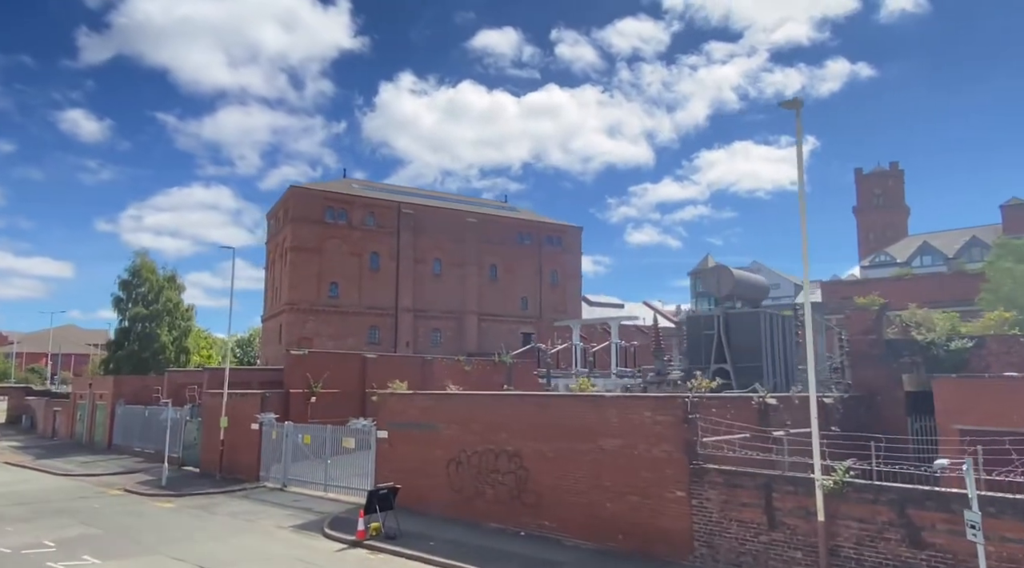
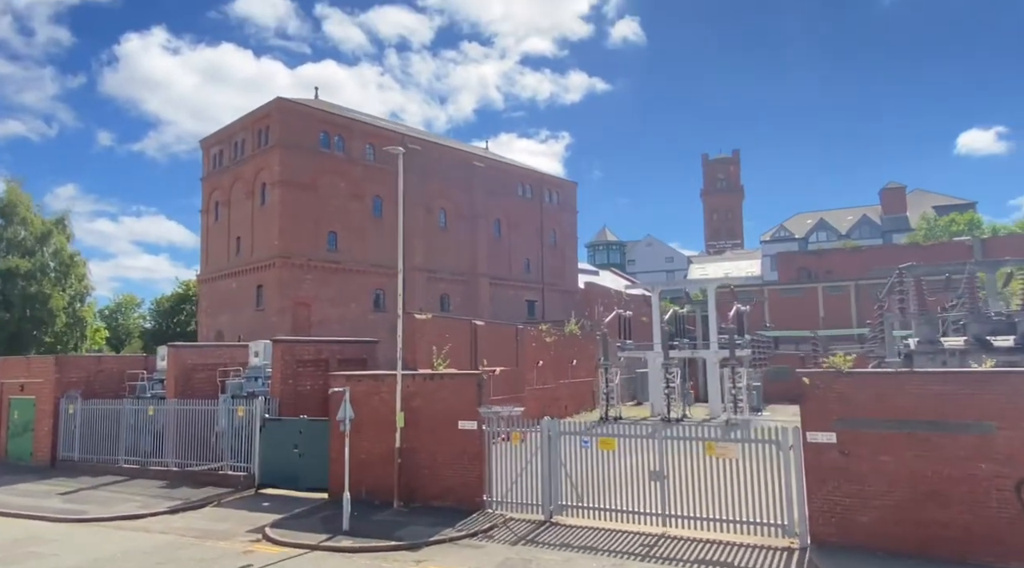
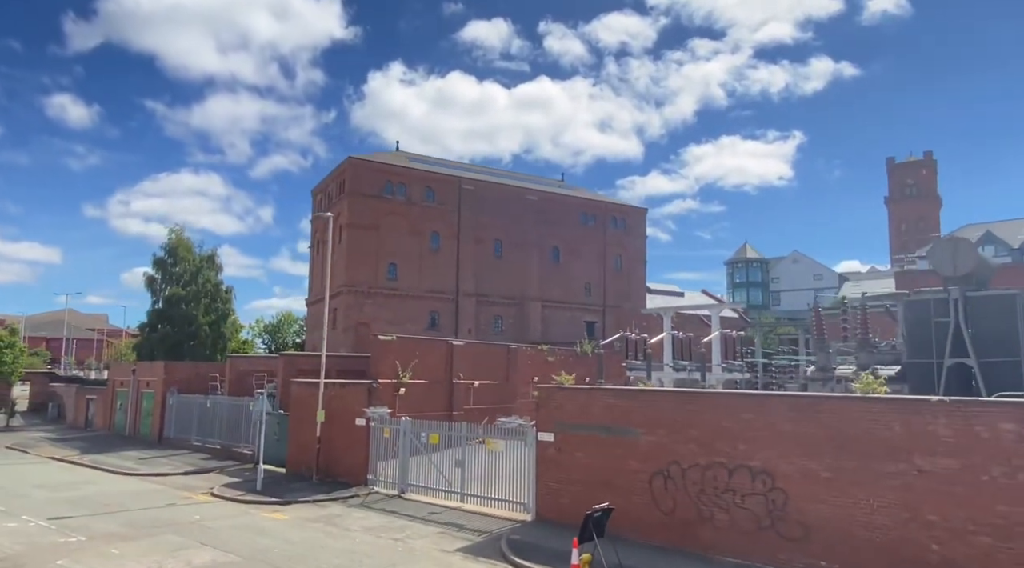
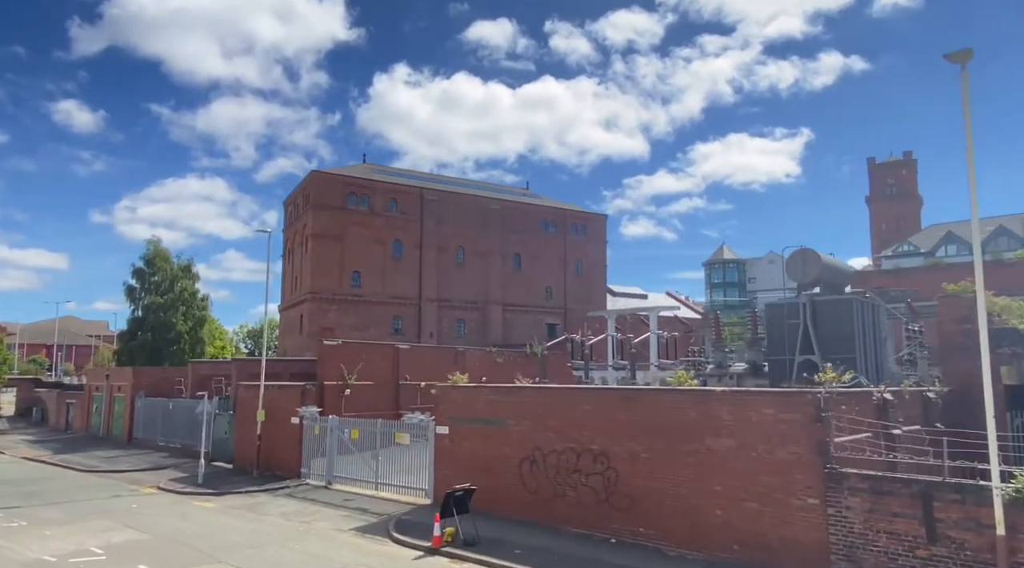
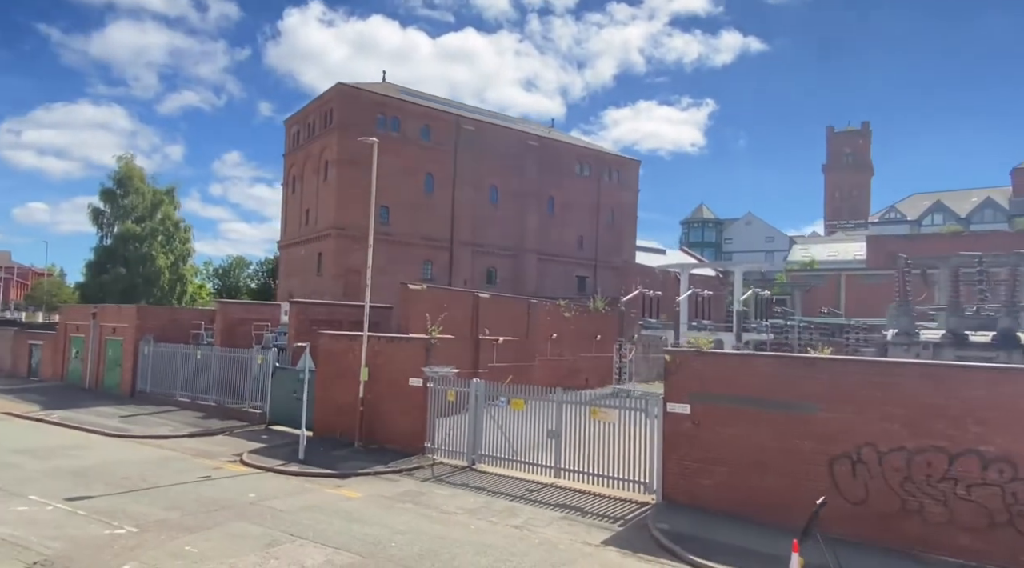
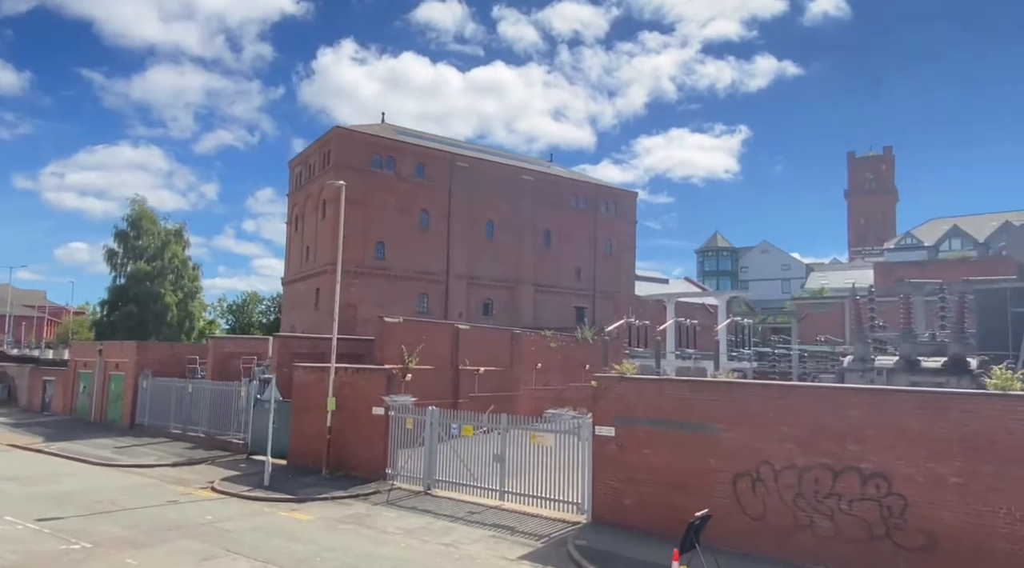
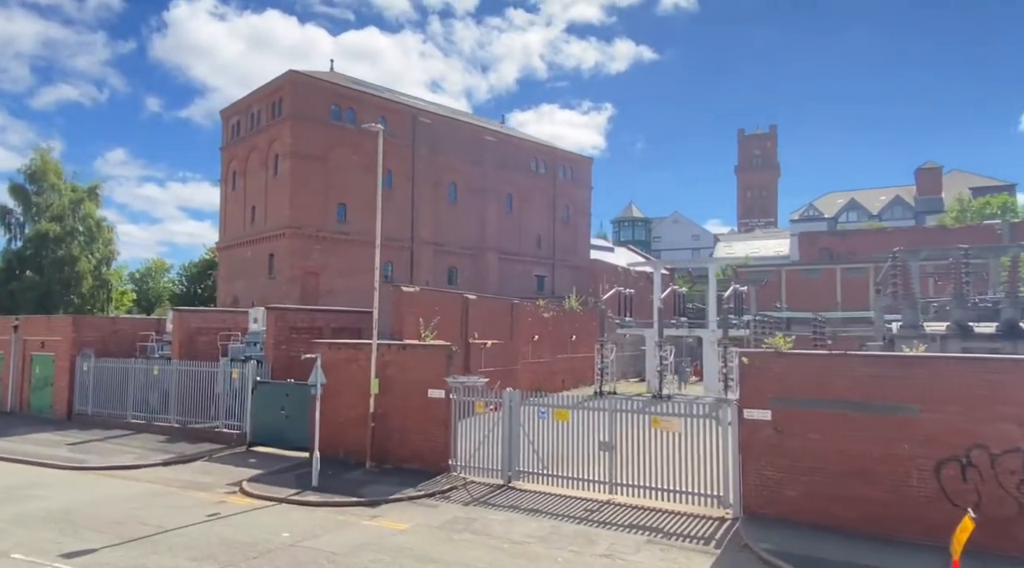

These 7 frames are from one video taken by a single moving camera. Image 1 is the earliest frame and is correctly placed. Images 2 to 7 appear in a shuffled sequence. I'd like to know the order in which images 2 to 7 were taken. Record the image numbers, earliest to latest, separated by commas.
4, 3, 6, 5, 7, 2
